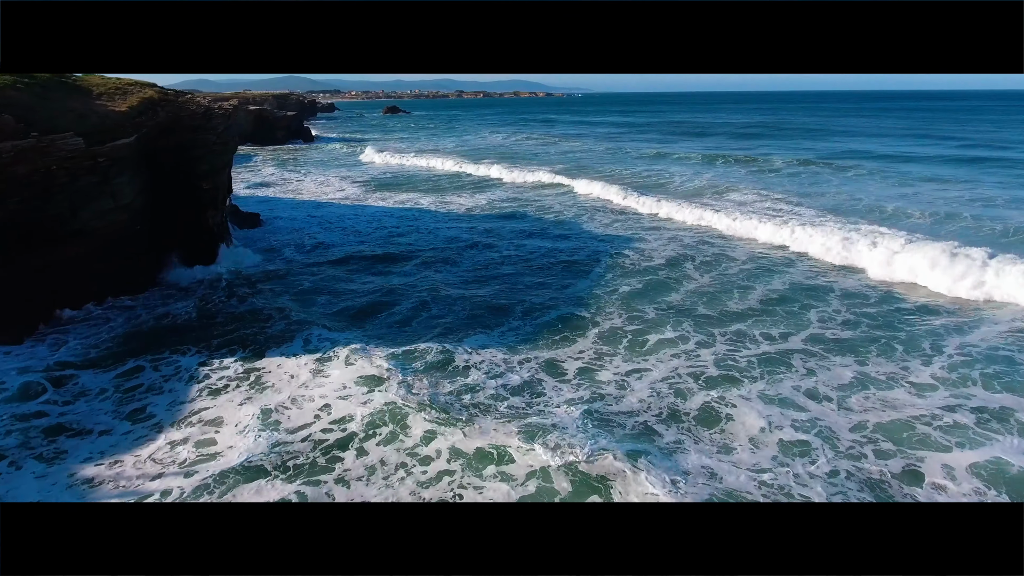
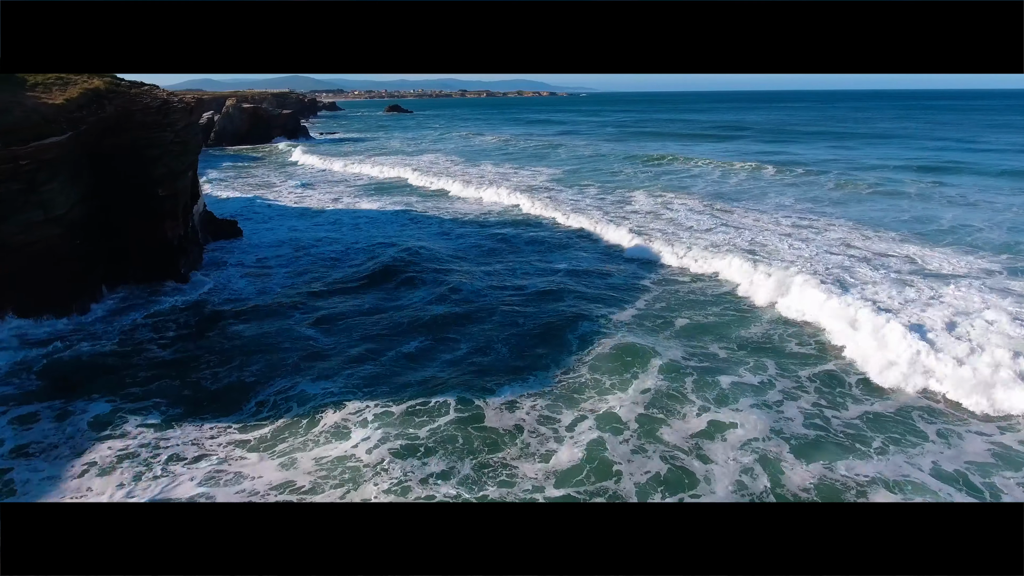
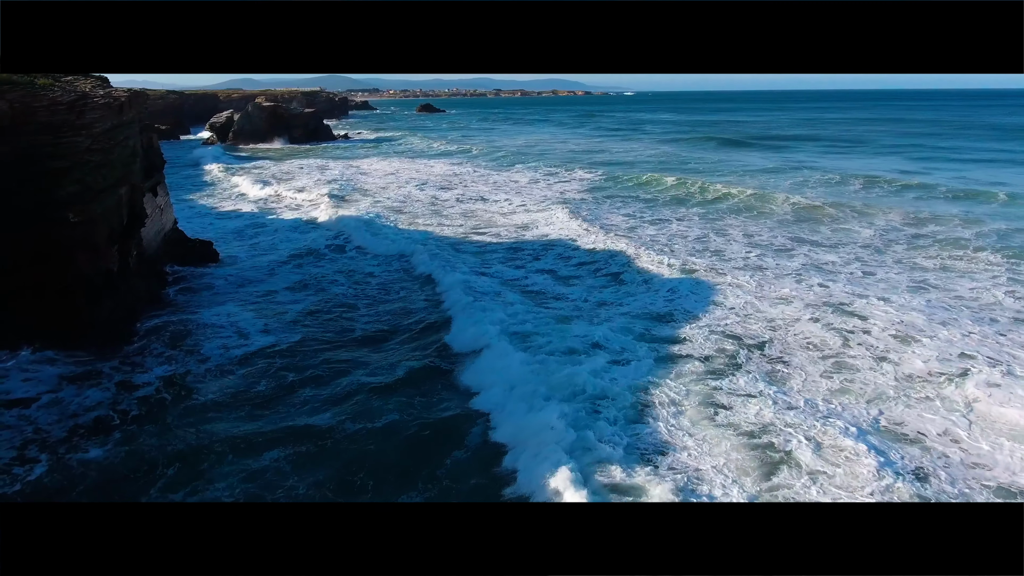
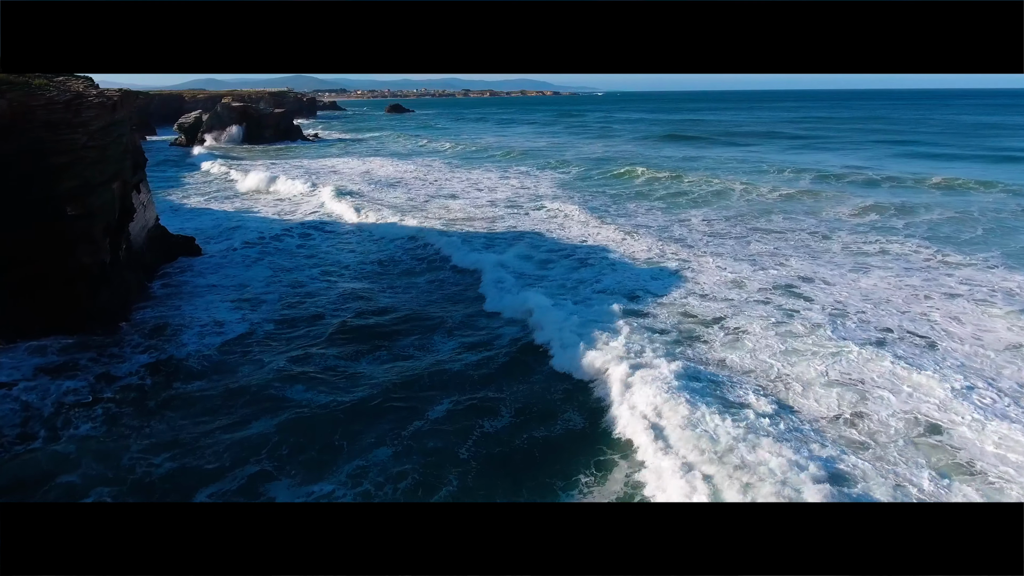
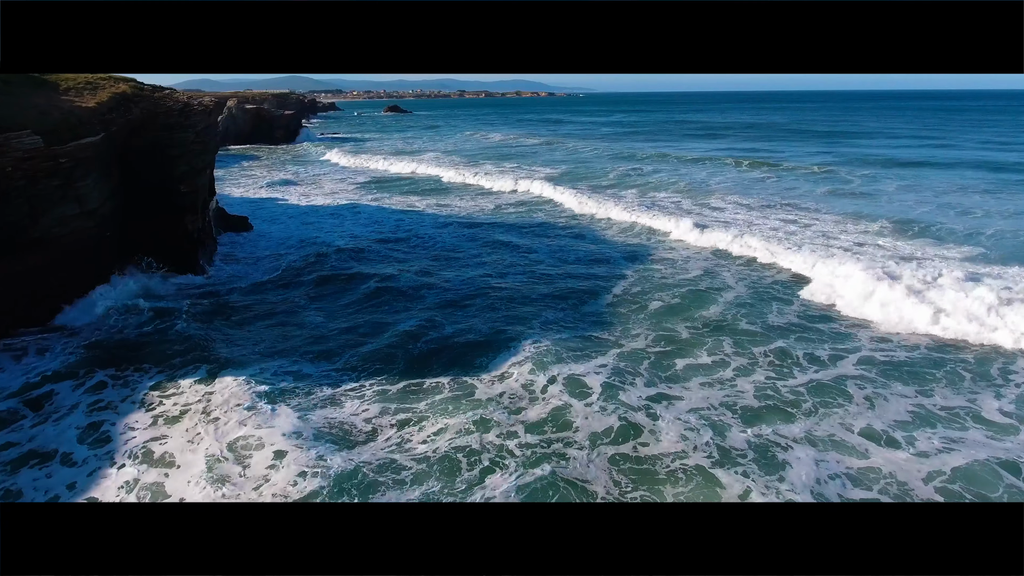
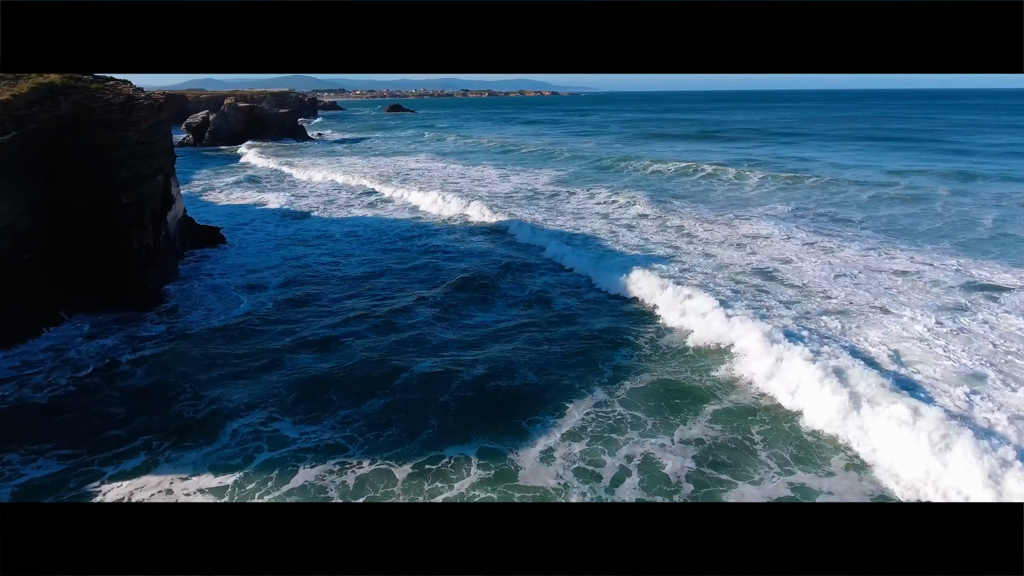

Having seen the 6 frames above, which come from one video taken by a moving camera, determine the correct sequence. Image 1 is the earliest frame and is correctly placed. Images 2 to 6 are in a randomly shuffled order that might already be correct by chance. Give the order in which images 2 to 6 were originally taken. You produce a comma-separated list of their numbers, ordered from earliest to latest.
5, 2, 6, 4, 3
